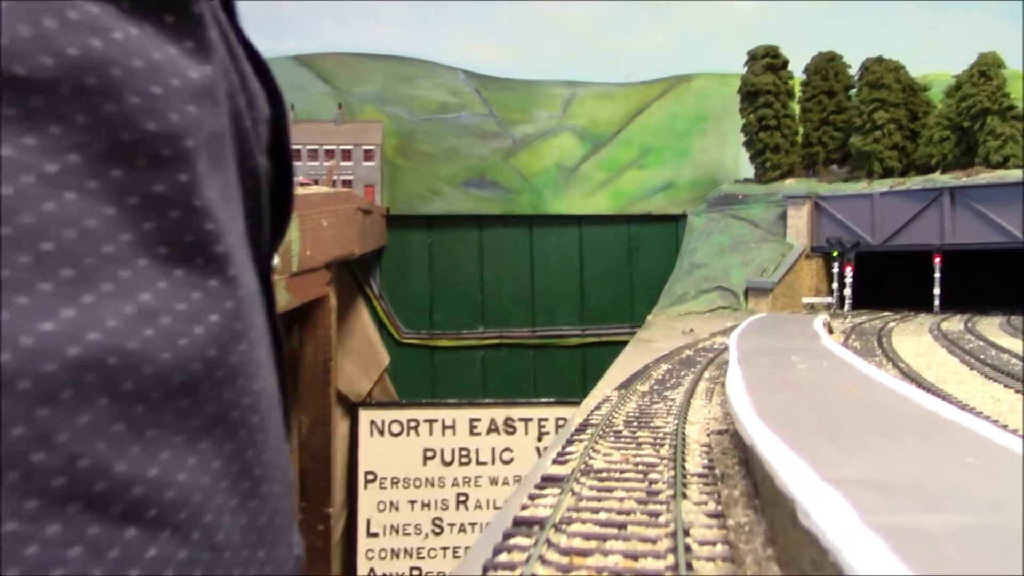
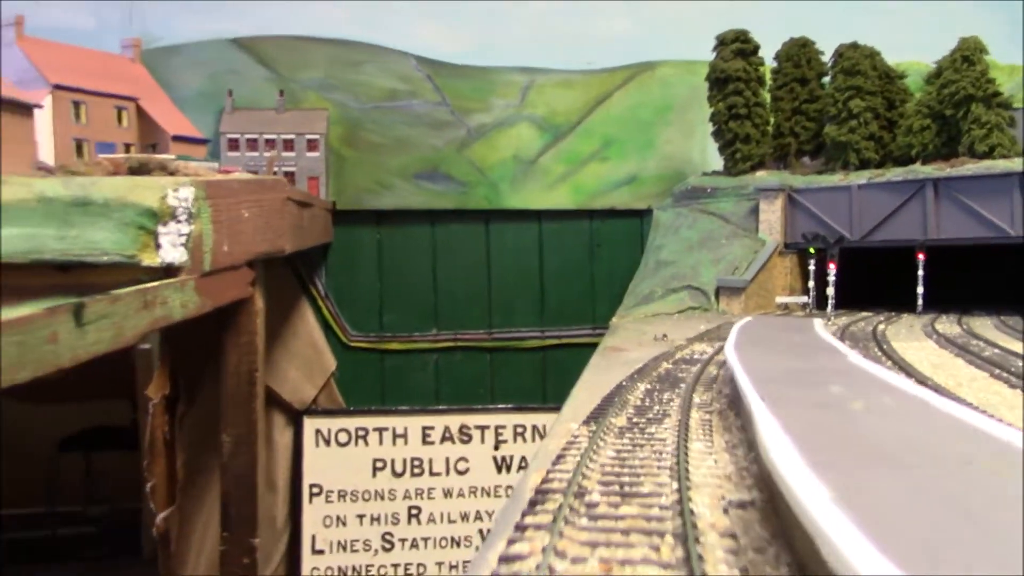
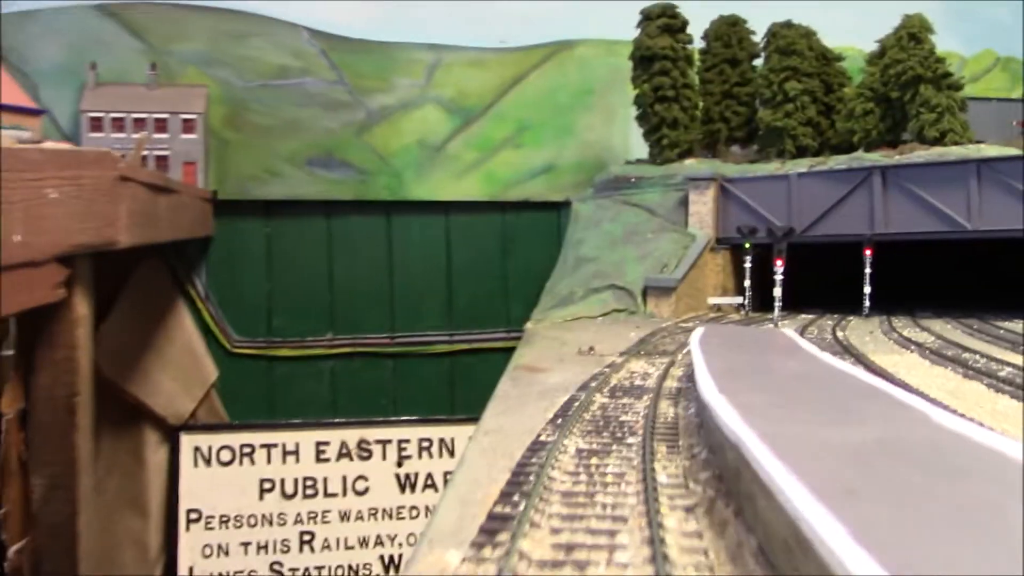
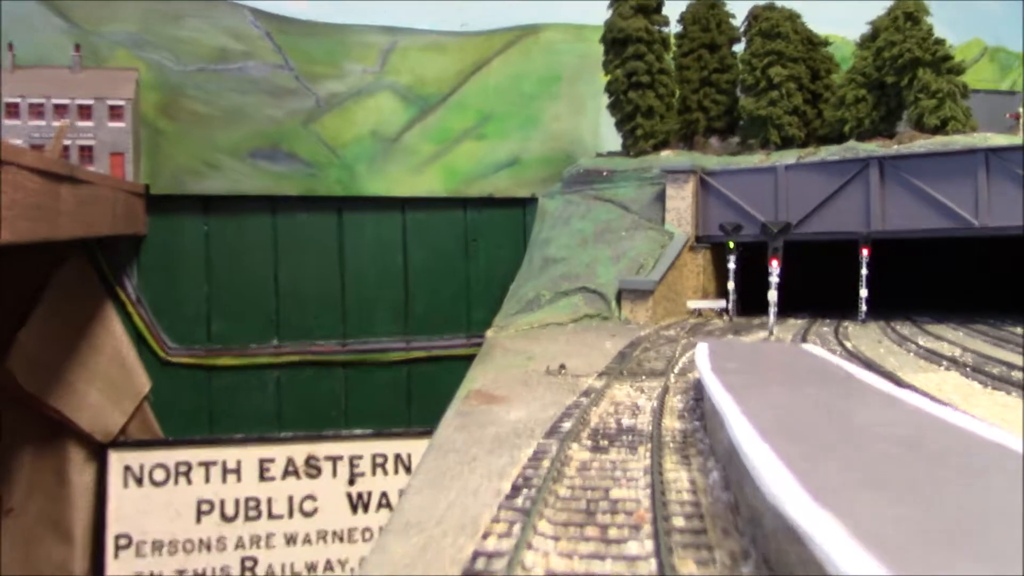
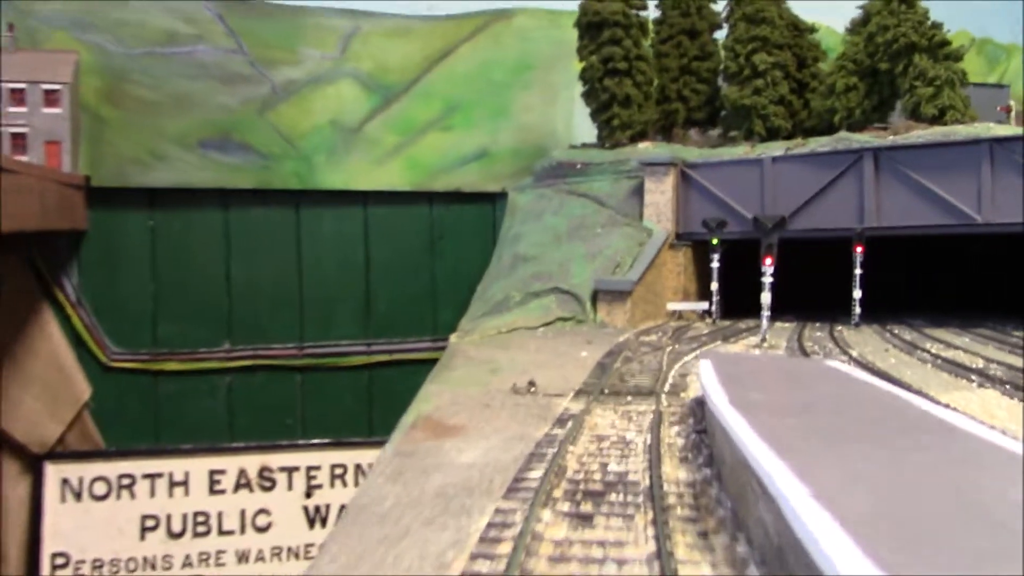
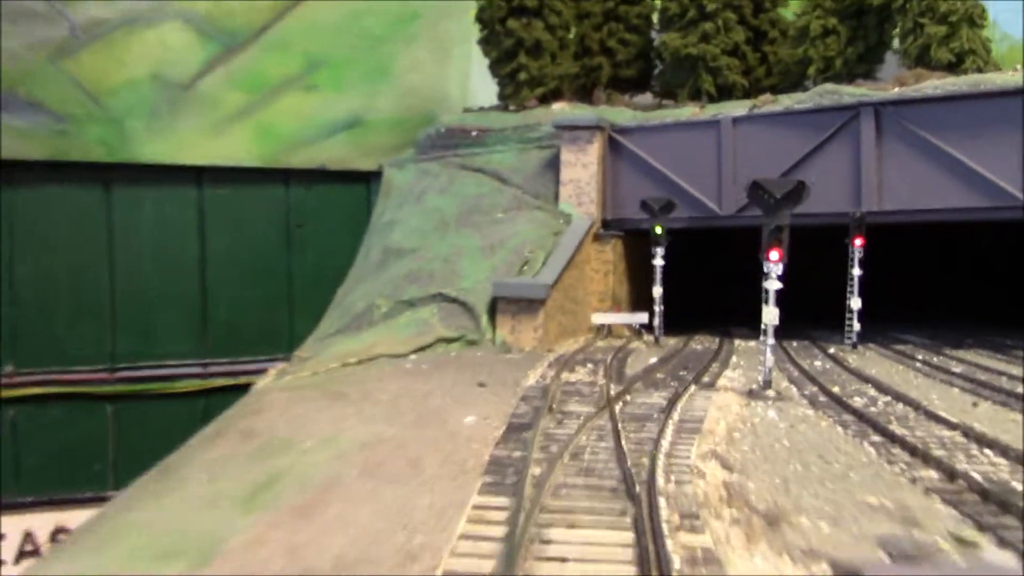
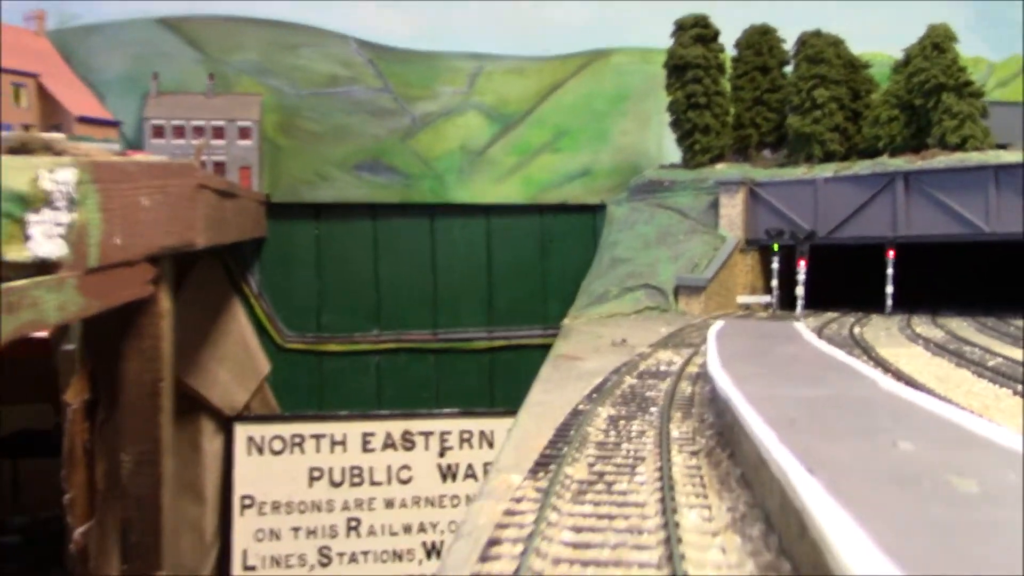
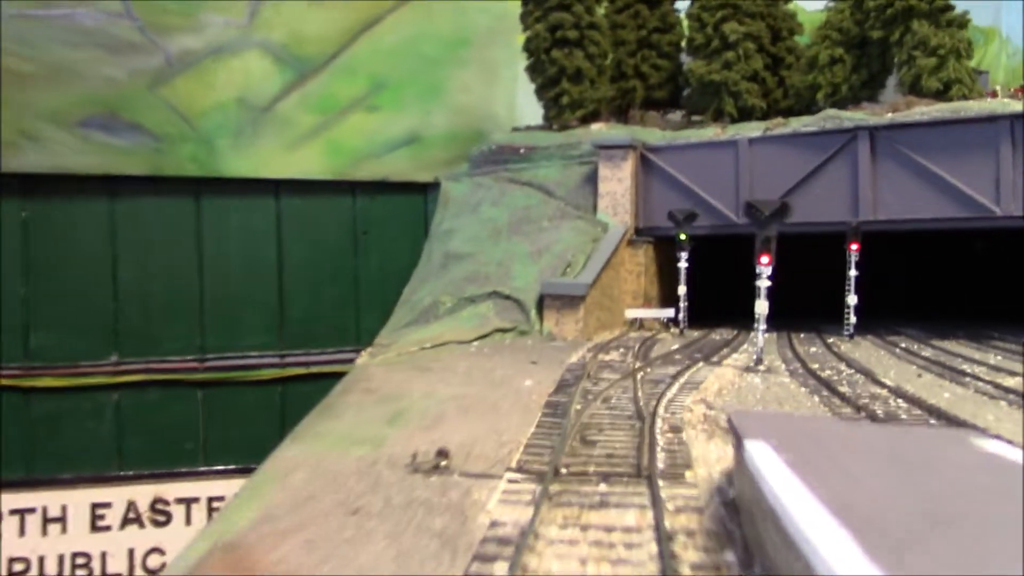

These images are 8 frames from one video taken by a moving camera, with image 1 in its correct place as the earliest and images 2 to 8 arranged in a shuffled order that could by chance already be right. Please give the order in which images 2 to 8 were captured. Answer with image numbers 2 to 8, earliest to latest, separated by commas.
2, 7, 3, 4, 5, 8, 6
